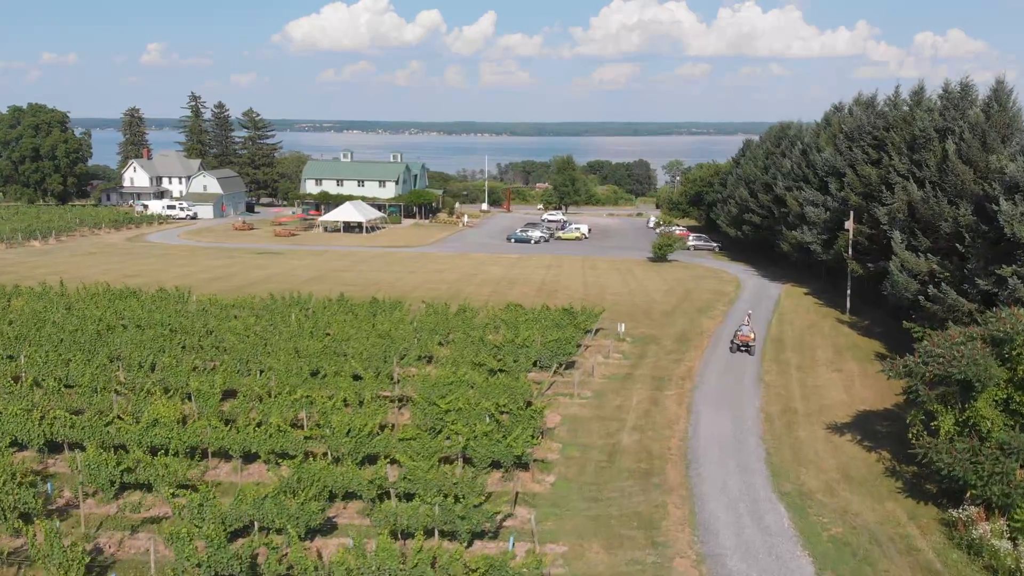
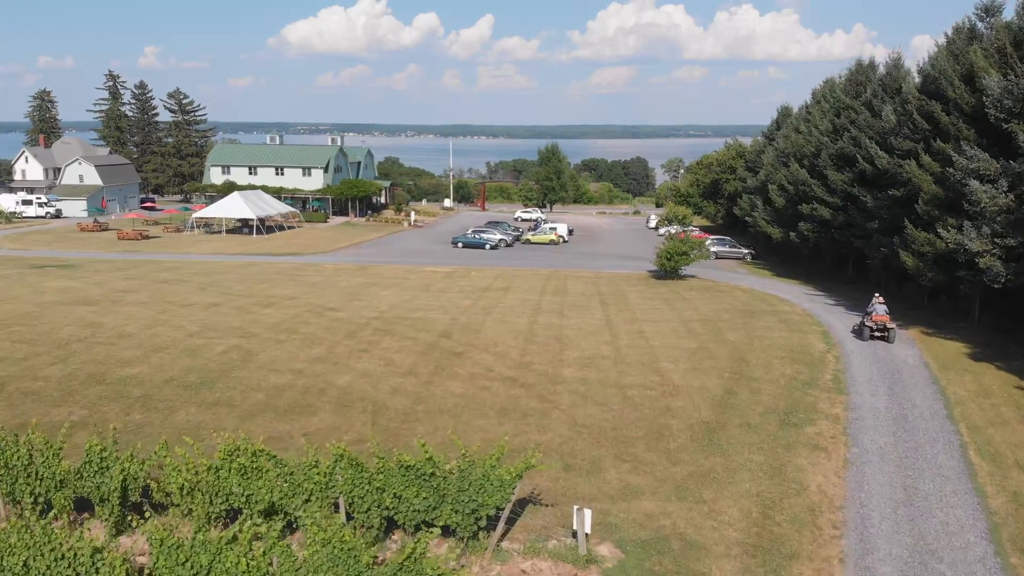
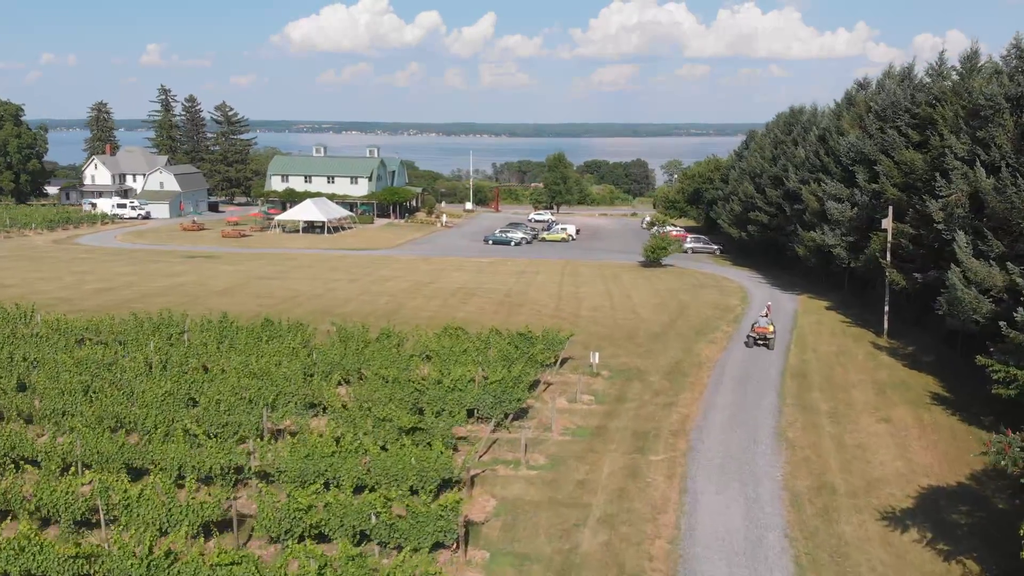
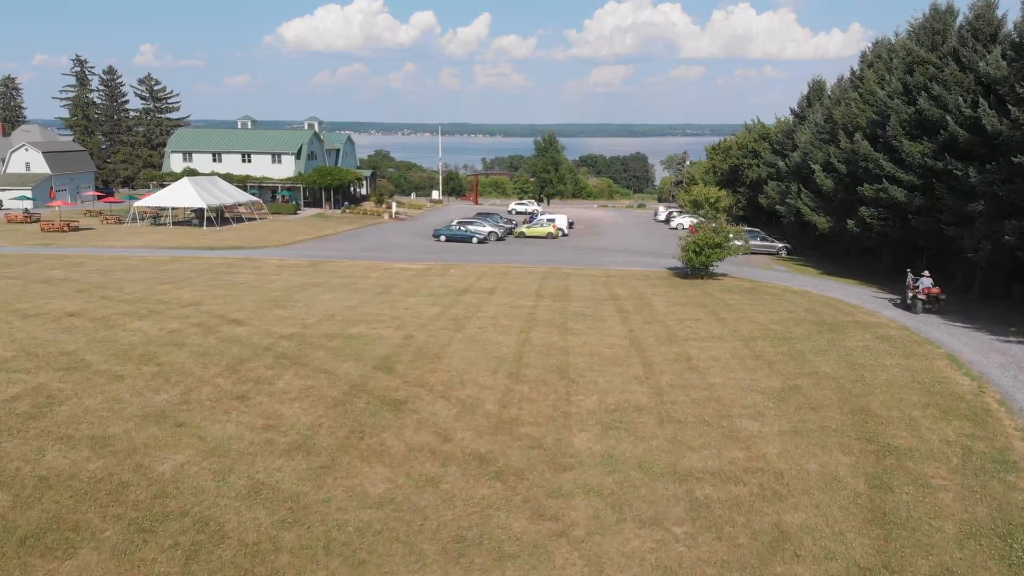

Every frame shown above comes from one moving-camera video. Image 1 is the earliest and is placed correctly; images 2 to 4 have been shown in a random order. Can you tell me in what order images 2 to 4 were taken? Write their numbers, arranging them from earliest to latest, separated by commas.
3, 2, 4
